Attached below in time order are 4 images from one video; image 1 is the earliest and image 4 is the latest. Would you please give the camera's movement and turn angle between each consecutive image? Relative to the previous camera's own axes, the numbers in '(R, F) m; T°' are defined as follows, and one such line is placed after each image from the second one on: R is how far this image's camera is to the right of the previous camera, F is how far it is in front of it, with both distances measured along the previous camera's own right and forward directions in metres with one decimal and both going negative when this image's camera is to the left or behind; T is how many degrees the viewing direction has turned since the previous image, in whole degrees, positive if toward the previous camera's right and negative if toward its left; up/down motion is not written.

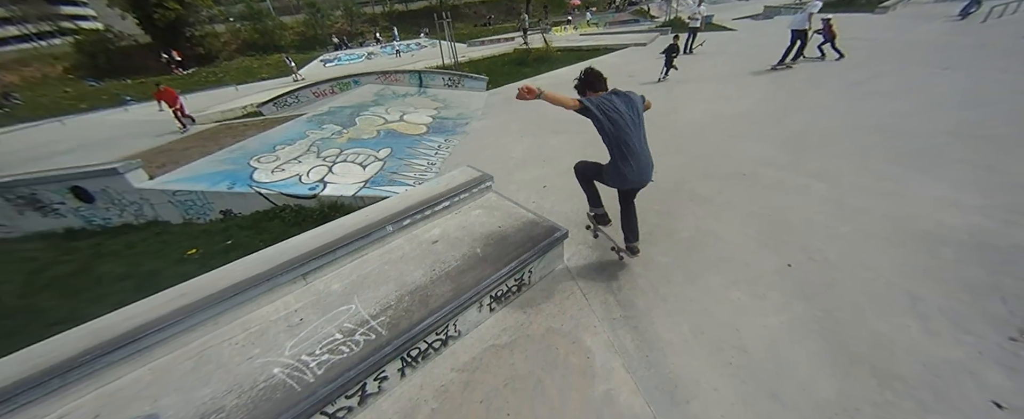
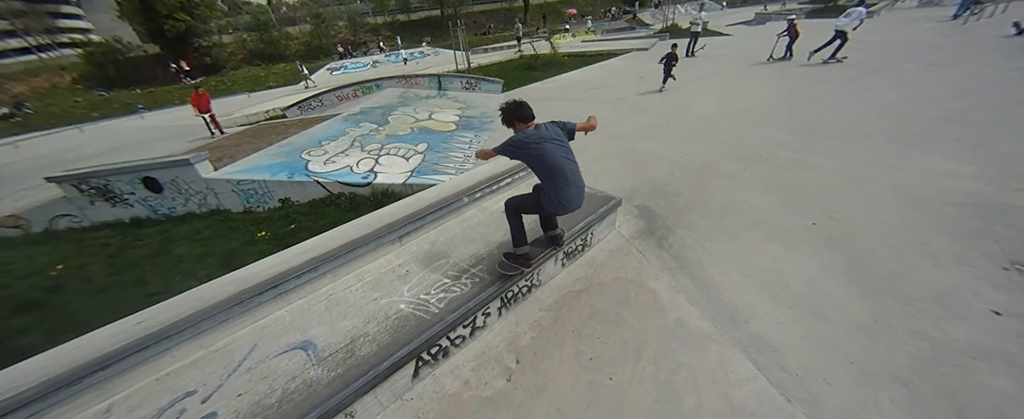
(-0.7, -0.4) m; +1°
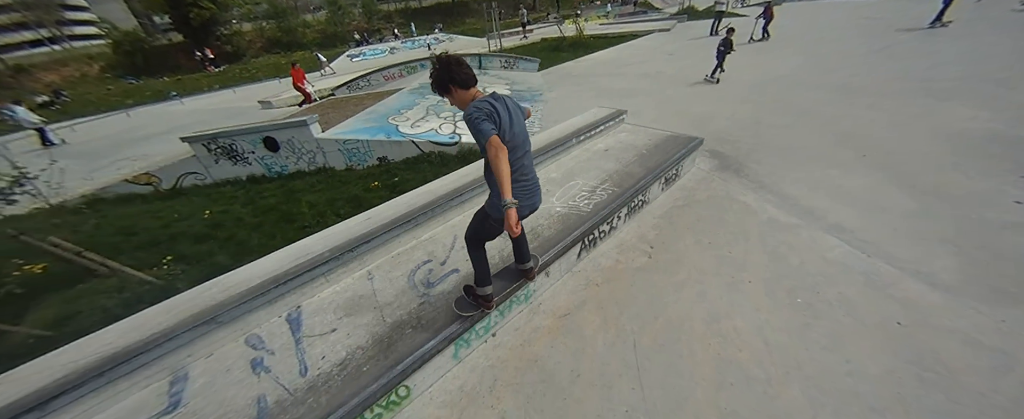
(-1.3, -0.7) m; 0°
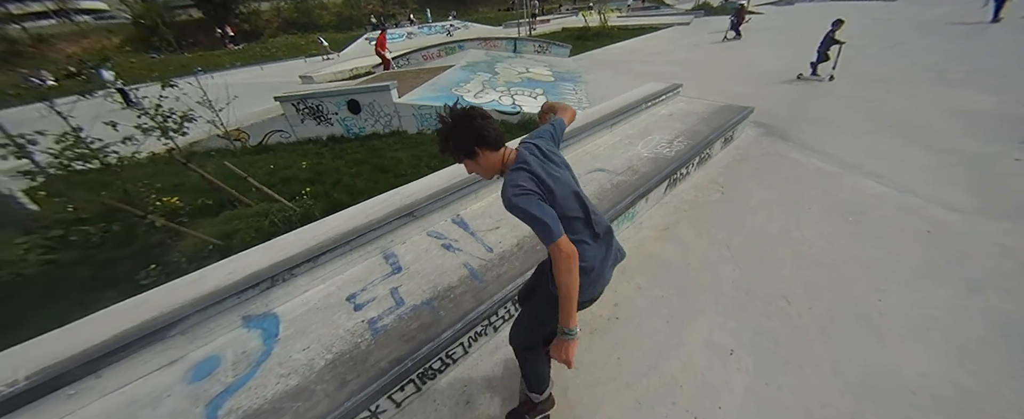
(-1.2, -0.7) m; +1°
